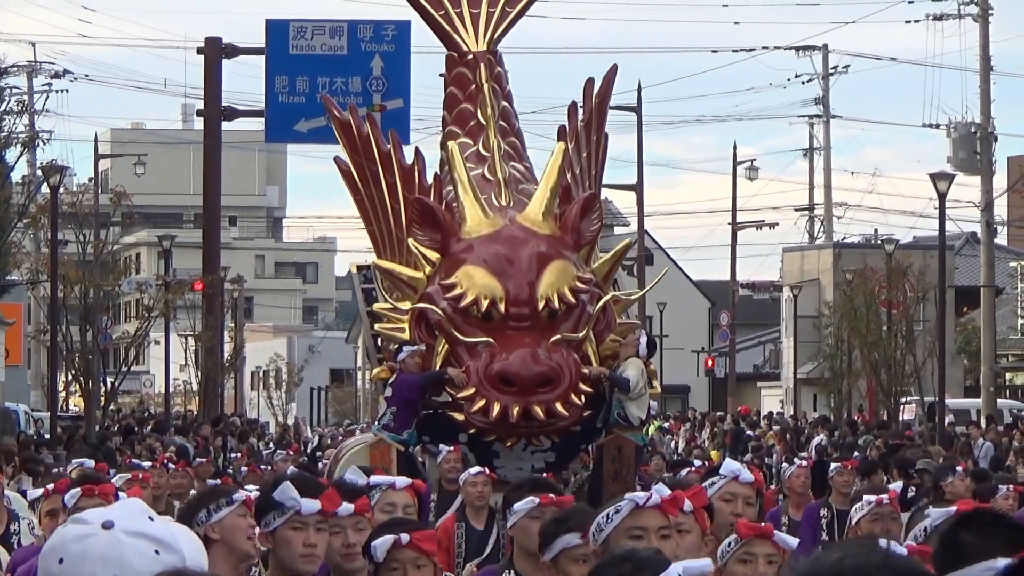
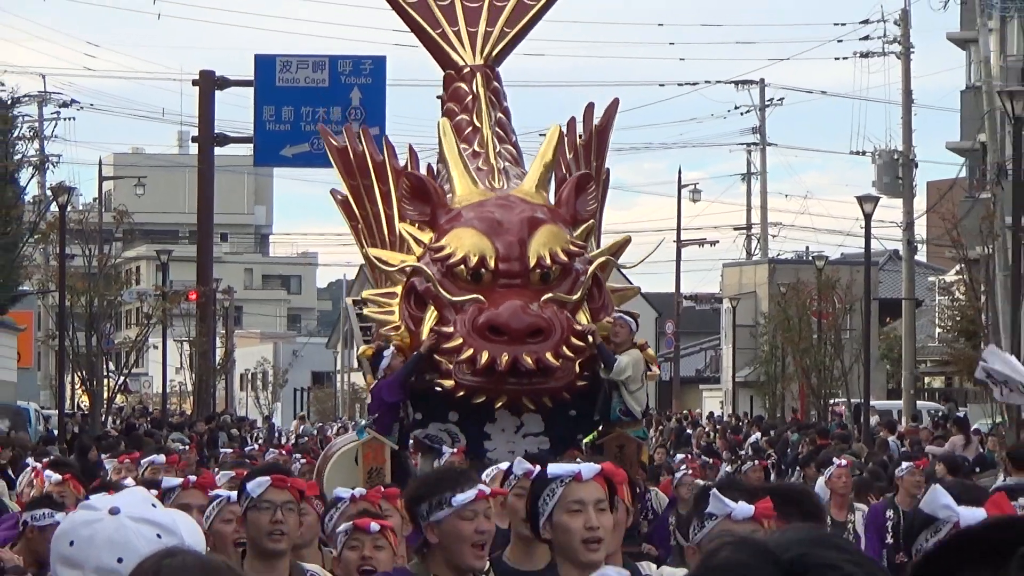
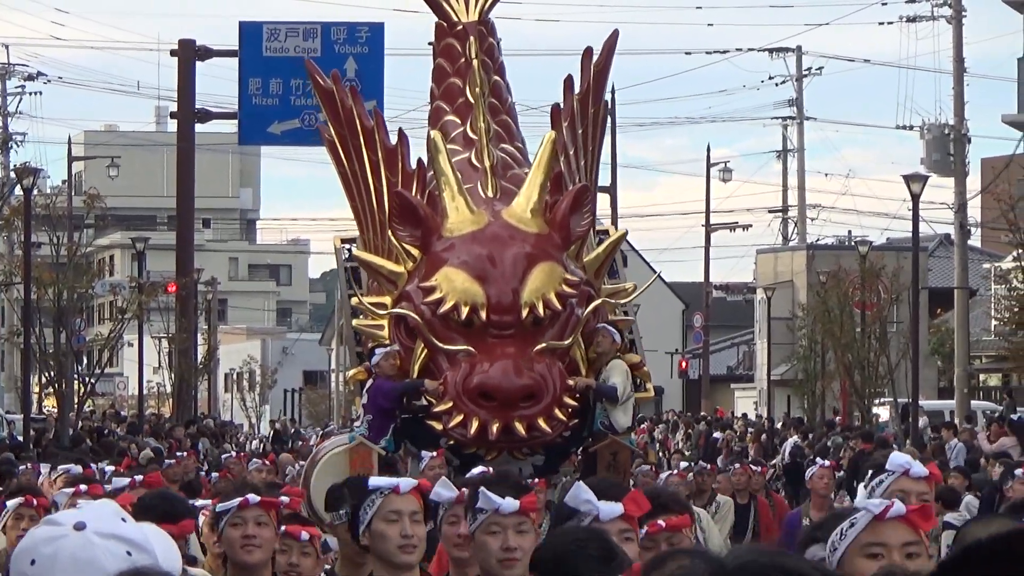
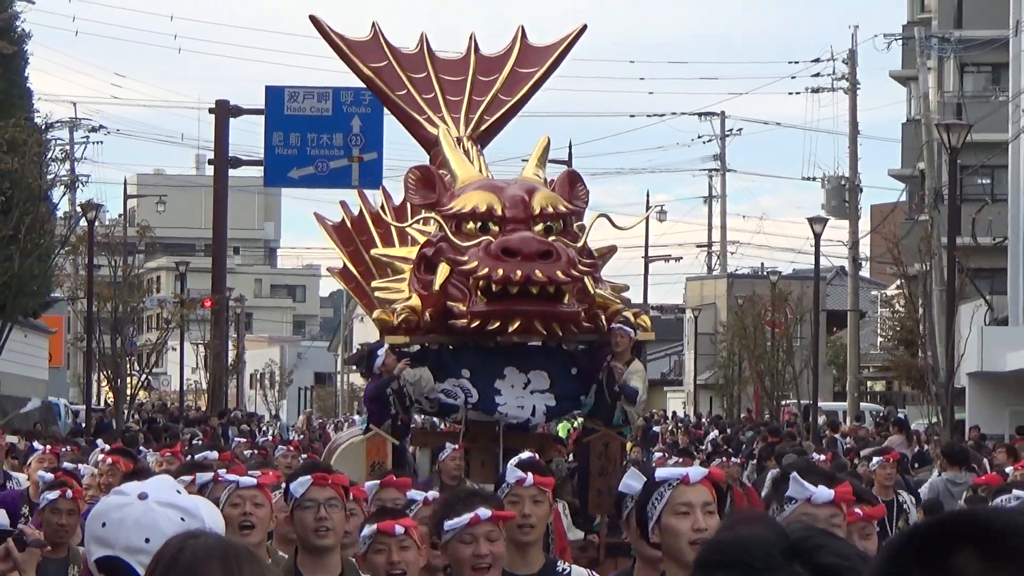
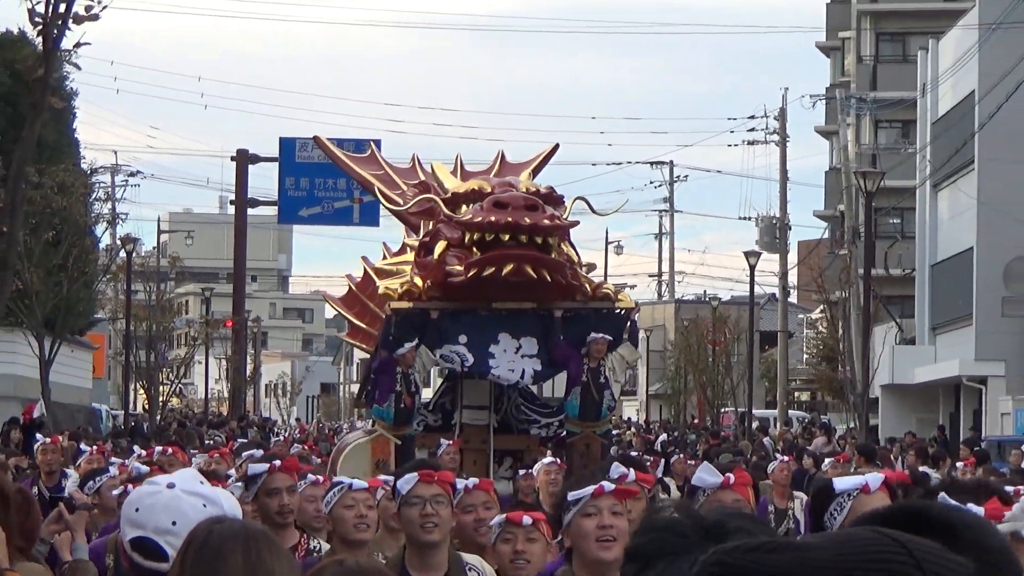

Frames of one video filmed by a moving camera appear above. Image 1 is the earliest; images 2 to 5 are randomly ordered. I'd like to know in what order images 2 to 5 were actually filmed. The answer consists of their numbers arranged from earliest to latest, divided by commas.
3, 2, 4, 5
